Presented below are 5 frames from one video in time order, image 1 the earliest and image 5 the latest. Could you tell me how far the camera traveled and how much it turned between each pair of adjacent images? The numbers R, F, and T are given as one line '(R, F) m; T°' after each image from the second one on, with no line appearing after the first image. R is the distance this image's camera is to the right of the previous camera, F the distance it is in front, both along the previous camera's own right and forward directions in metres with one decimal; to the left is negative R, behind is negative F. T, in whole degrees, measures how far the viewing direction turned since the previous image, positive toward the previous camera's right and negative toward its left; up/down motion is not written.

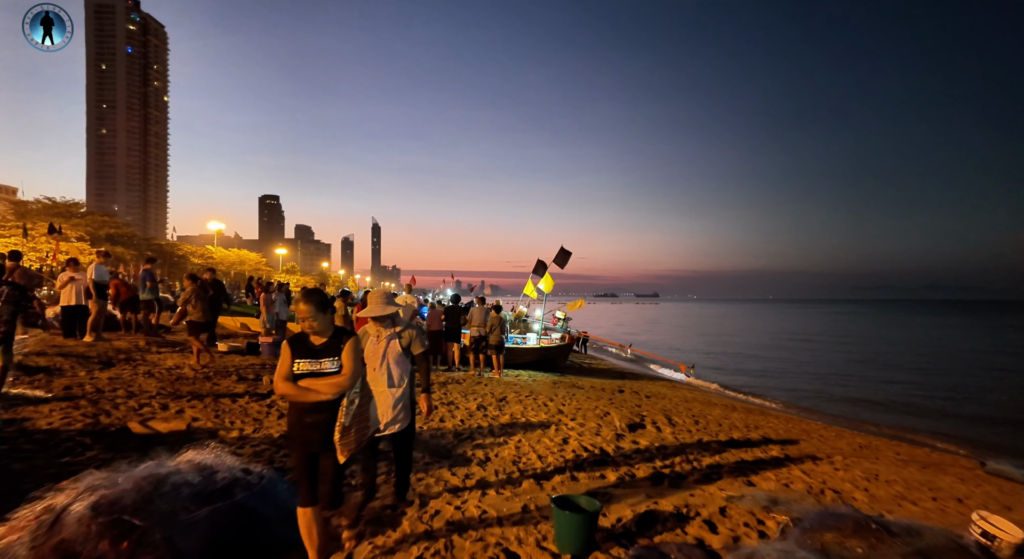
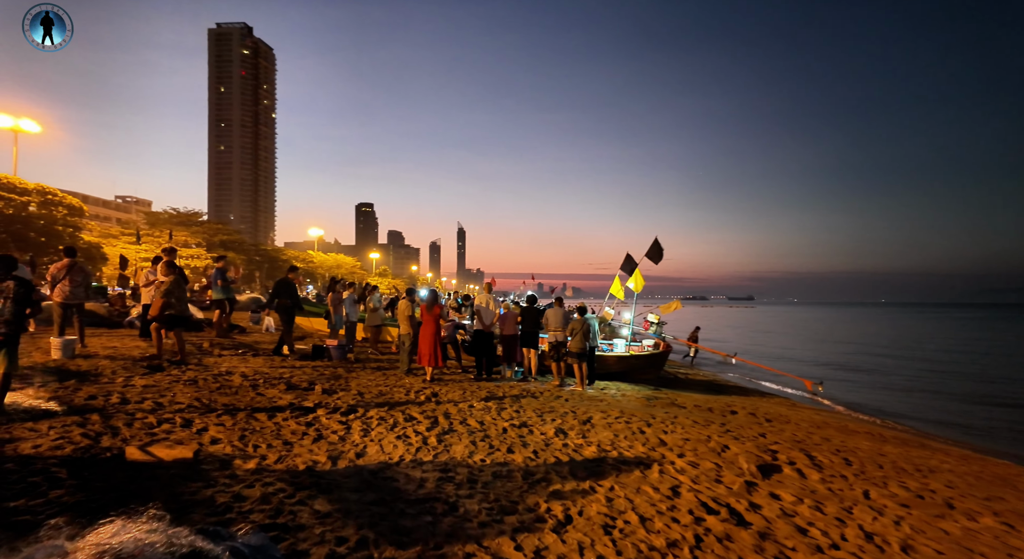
(-0.1, +1.8) m; -9°
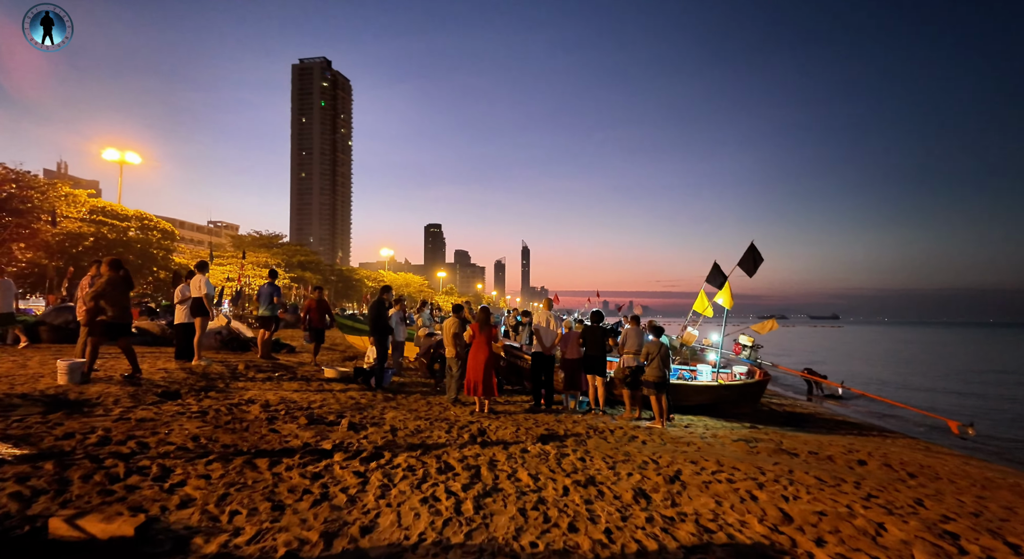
(0.0, +1.7) m; -7°
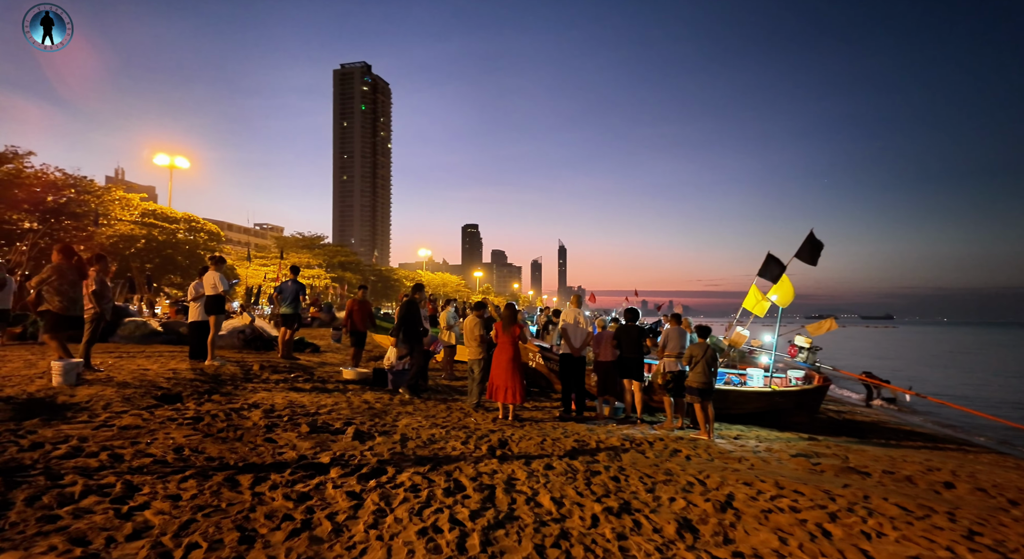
(+0.2, +0.9) m; -4°
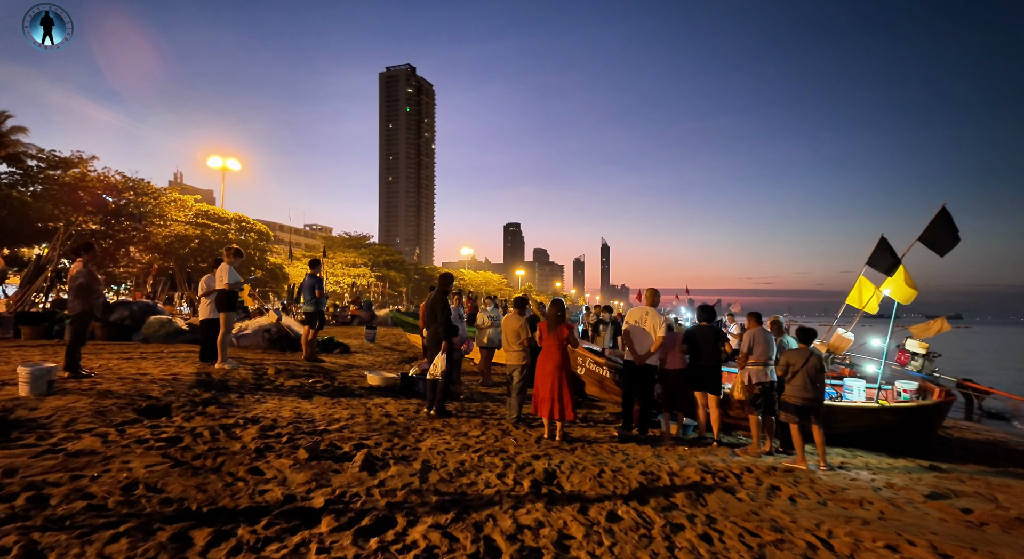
(-0.1, +1.5) m; -5°
